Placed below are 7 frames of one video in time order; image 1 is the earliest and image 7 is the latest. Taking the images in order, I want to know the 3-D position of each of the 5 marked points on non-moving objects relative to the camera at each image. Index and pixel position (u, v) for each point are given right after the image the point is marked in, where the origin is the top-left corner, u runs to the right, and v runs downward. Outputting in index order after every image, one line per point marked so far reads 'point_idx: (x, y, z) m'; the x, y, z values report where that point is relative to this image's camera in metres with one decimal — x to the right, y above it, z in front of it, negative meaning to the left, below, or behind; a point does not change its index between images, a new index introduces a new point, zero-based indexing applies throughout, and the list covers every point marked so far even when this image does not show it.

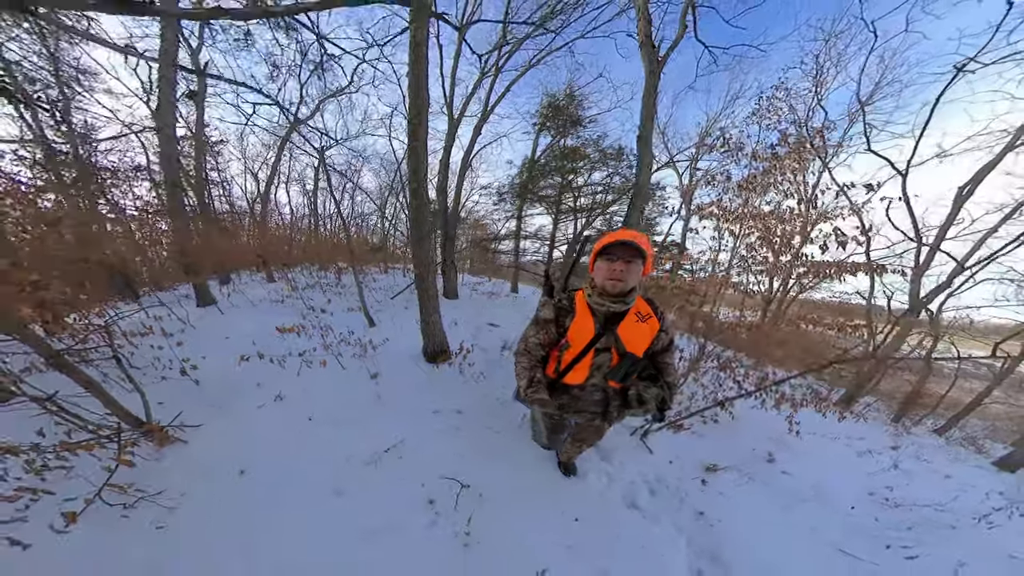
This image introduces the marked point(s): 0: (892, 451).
0: (+5.5, -2.4, +5.6) m
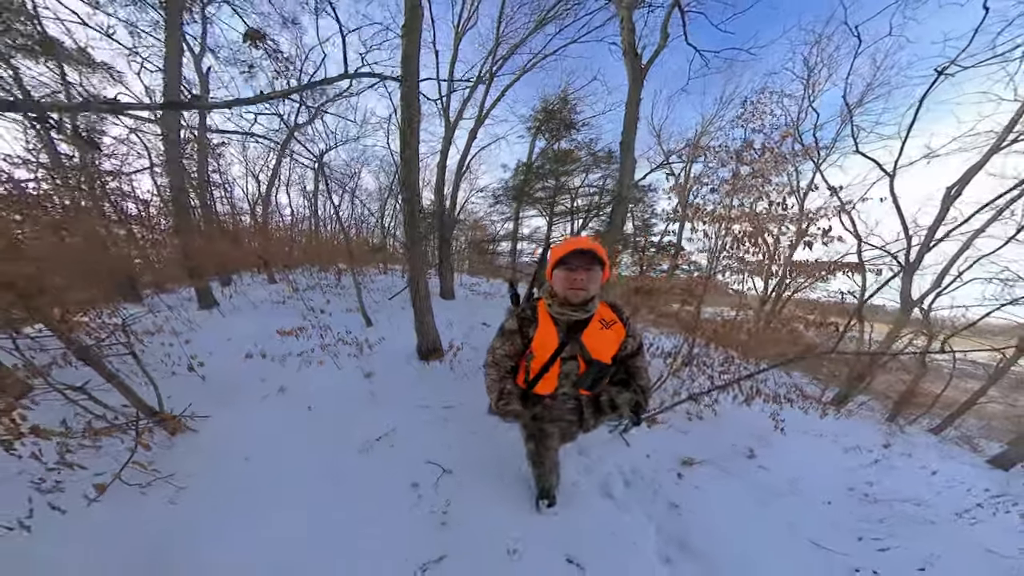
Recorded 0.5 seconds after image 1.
0: (+5.5, -2.4, +5.7) m
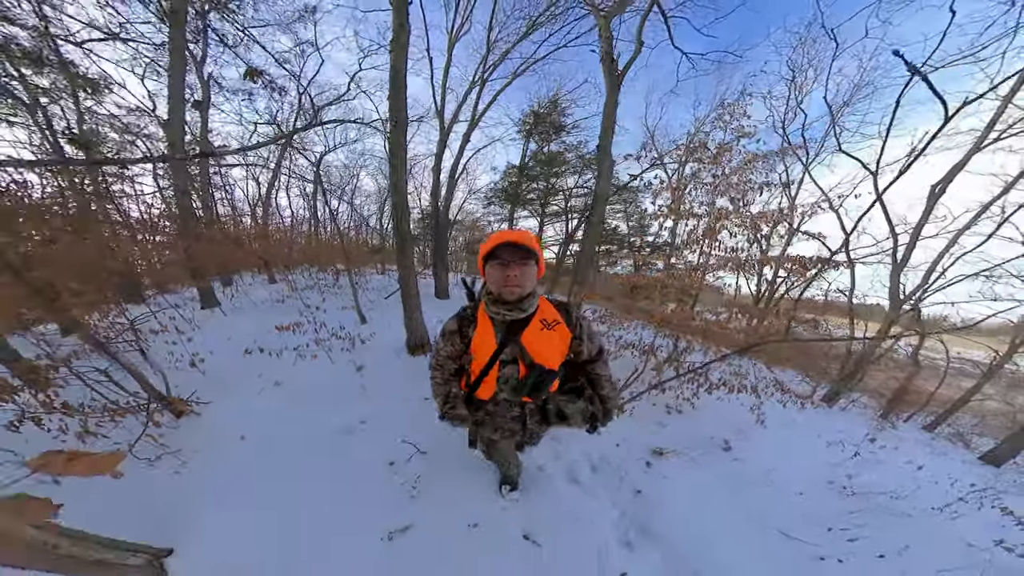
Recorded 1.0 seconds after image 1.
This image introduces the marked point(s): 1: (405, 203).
0: (+5.4, -2.4, +5.8) m
1: (-1.6, +1.2, +5.5) m
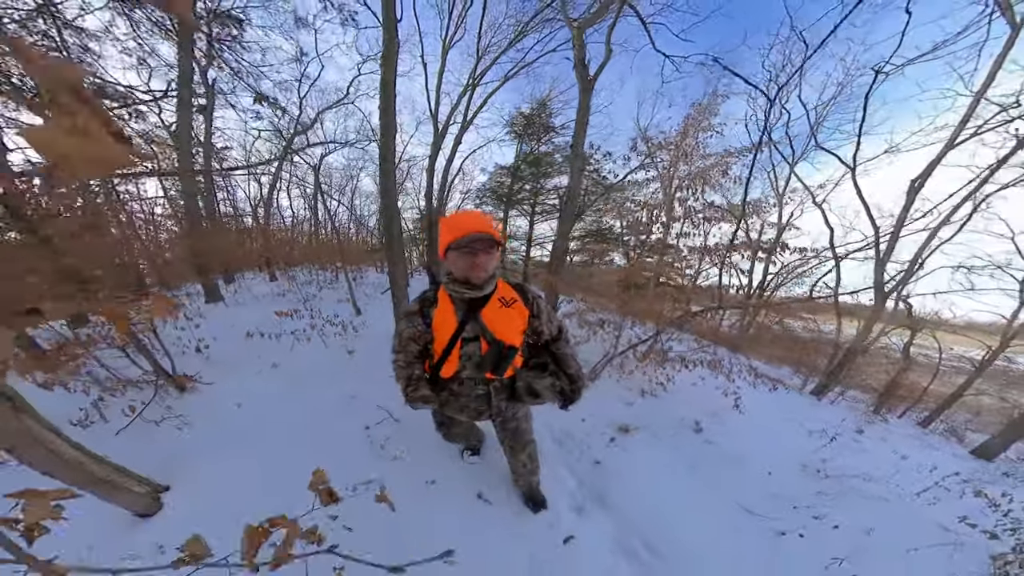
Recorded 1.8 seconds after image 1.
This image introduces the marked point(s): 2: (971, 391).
0: (+5.2, -2.3, +6.0) m
1: (-1.8, +1.3, +5.7) m
2: (+14.5, -3.3, +12.1) m
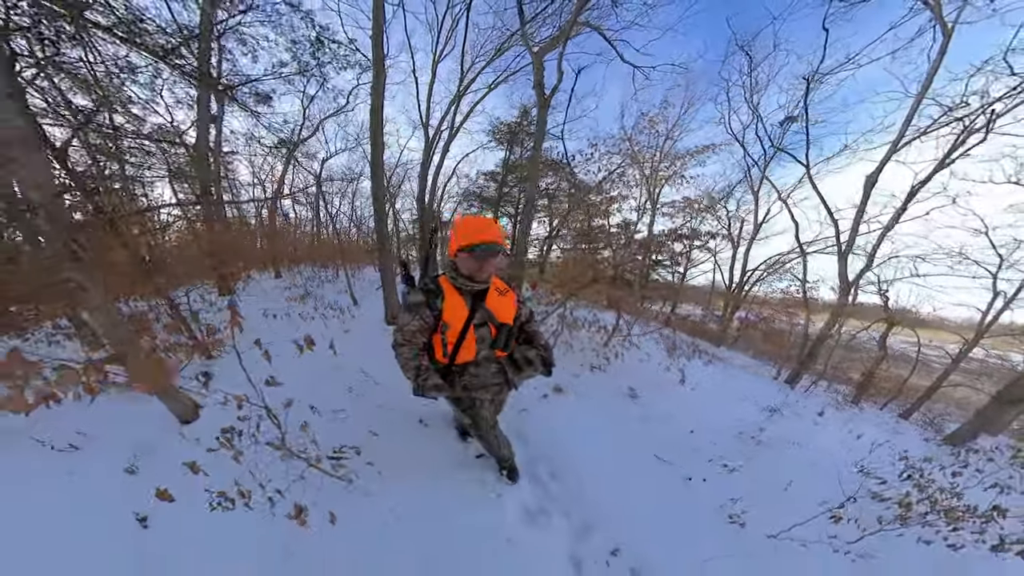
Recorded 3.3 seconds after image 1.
0: (+5.0, -2.1, +6.5) m
1: (-2.0, +1.4, +6.3) m
2: (+14.3, -3.1, +12.5) m
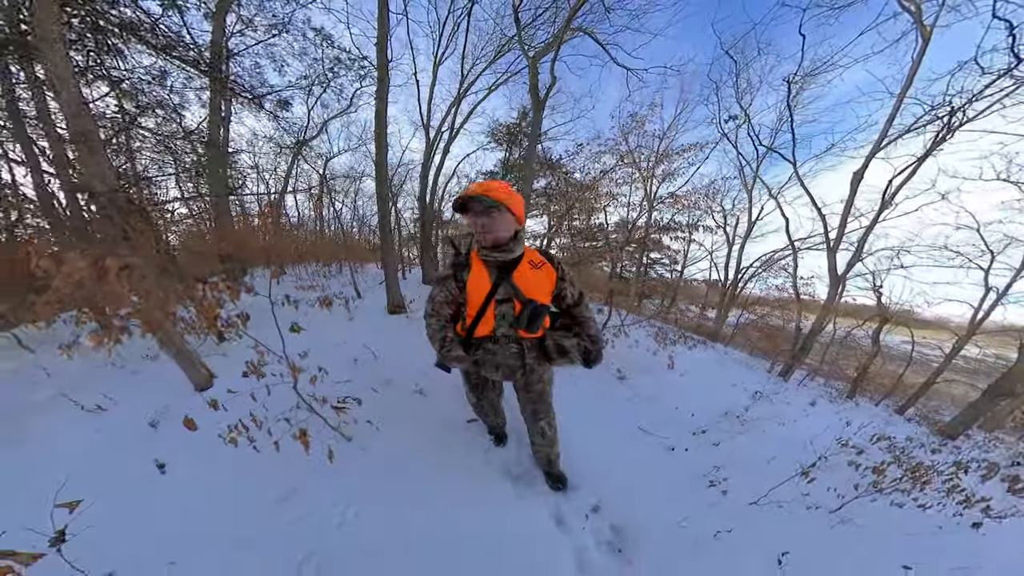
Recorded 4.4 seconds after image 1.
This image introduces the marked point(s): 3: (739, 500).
0: (+5.0, -2.0, +6.7) m
1: (-2.1, +1.5, +6.5) m
2: (+14.3, -3.0, +12.7) m
3: (+1.7, -1.6, +2.9) m
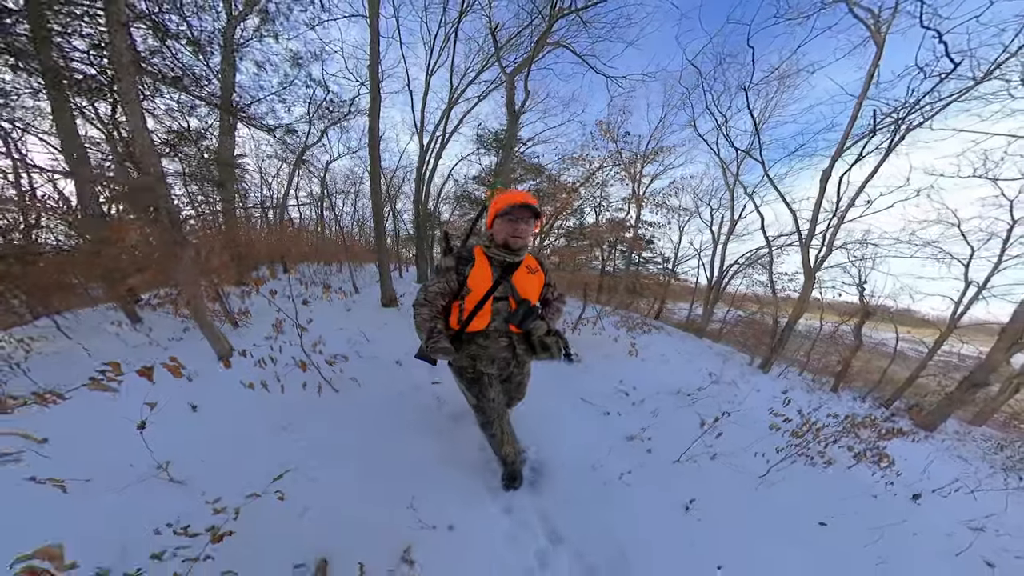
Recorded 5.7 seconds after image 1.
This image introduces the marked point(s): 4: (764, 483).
0: (+4.7, -1.9, +7.2) m
1: (-2.3, +1.6, +7.0) m
2: (+14.1, -2.9, +13.1) m
3: (+1.5, -1.5, +3.4) m
4: (+2.2, -1.7, +3.3) m
